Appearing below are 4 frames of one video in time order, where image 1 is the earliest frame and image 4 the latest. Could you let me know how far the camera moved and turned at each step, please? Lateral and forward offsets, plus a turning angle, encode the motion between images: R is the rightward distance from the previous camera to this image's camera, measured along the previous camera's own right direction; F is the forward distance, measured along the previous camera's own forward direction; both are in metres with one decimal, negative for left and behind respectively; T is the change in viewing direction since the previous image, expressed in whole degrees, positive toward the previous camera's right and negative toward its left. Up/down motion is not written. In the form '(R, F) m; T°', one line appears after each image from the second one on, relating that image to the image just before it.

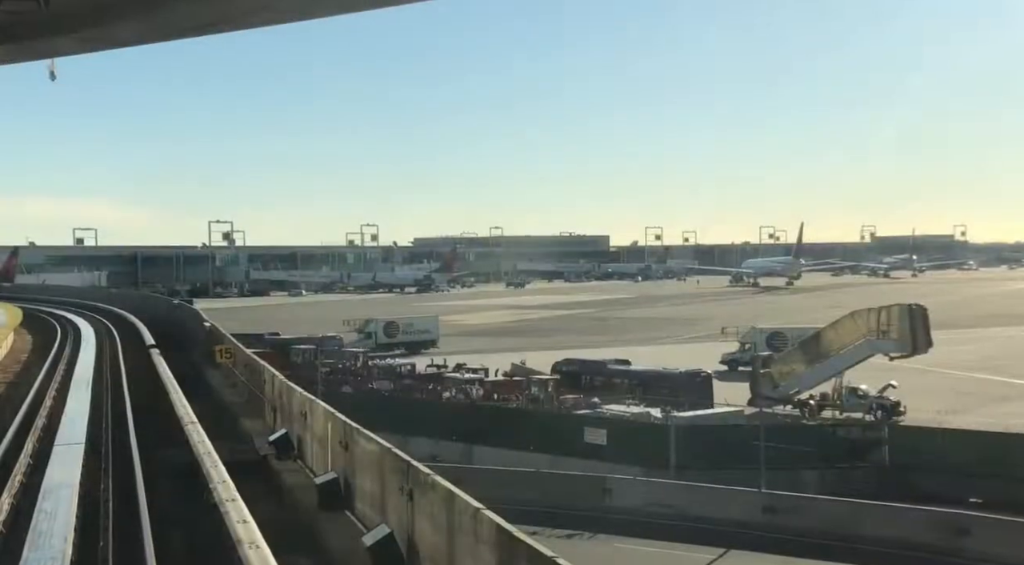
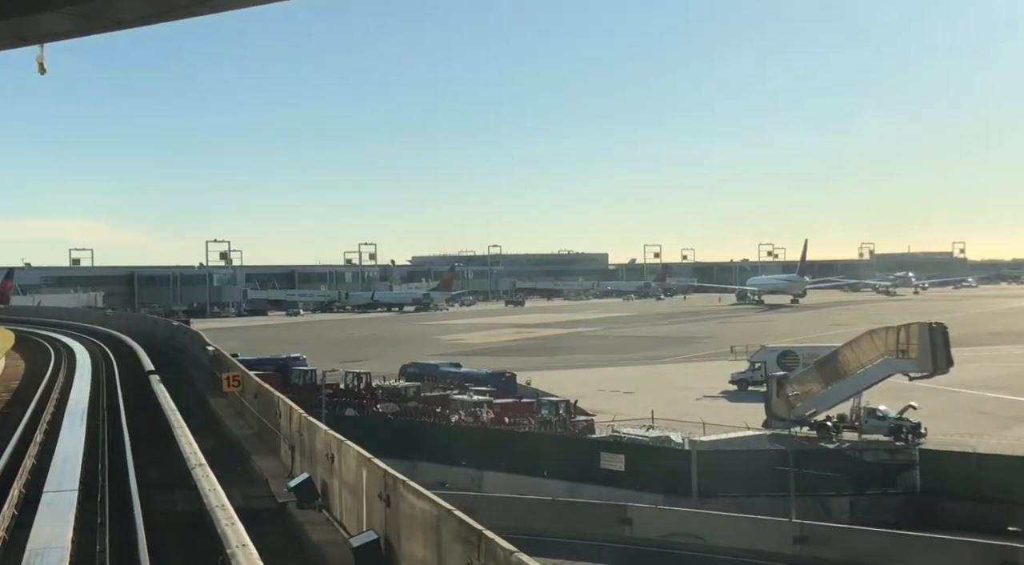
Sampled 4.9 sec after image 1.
(-0.4, +1.2) m; 0°
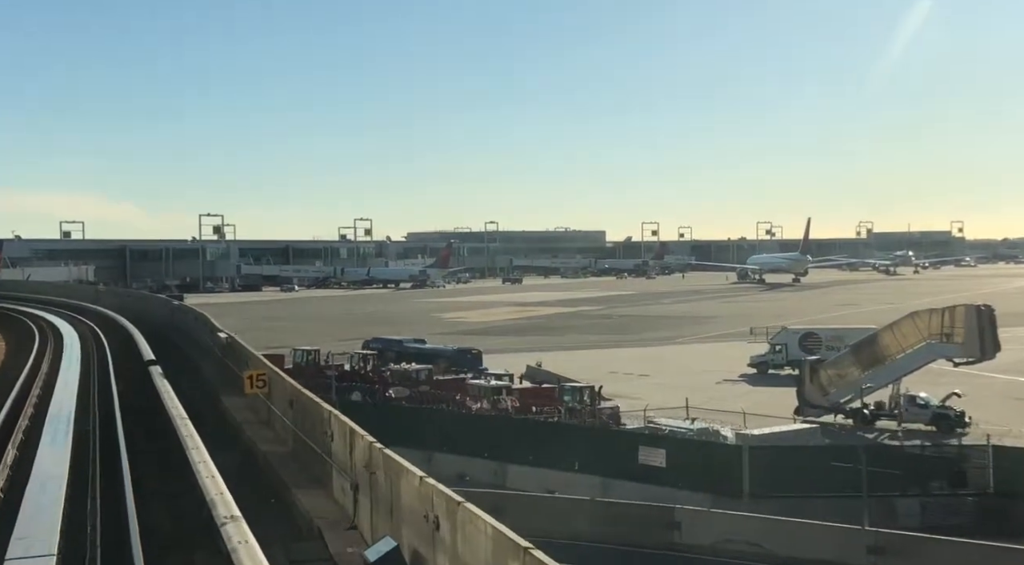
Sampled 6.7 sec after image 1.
(-1.0, +2.7) m; 0°
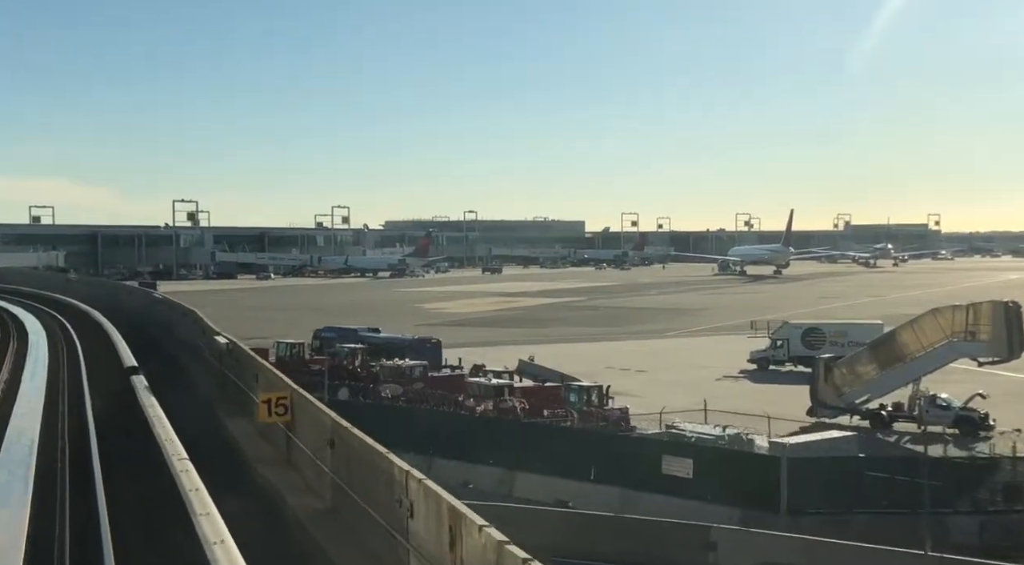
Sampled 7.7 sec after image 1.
(-0.9, +2.4) m; +1°
